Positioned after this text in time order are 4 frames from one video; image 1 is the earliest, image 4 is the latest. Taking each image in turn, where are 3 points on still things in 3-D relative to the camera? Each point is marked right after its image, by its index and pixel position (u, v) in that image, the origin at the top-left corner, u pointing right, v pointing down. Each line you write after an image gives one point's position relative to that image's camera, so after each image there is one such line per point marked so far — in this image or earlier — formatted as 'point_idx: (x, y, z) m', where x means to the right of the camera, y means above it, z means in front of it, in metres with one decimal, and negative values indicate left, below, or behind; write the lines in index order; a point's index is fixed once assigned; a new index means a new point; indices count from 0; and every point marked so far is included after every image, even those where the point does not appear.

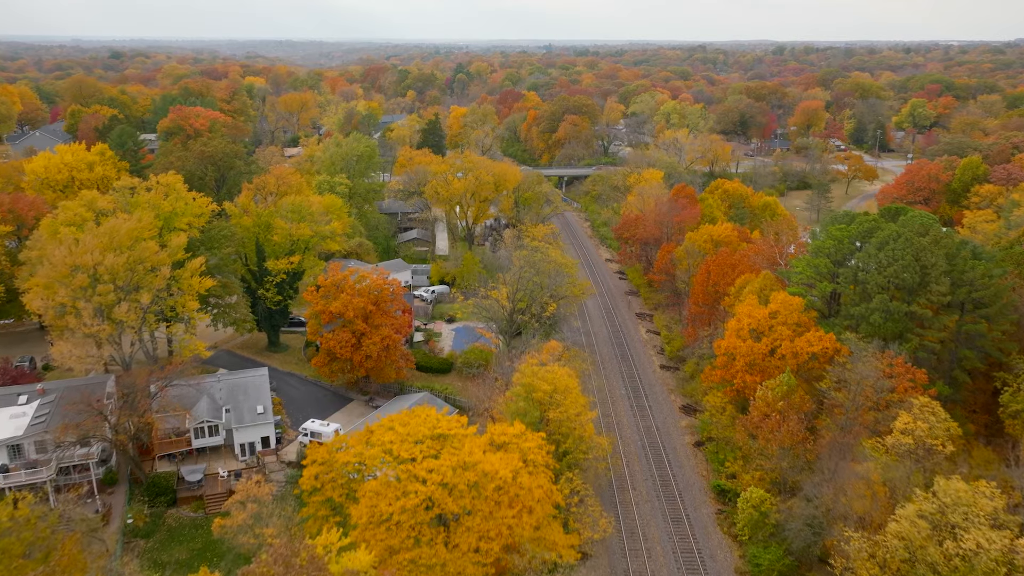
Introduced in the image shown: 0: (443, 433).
0: (-1.9, -3.9, +16.7) m
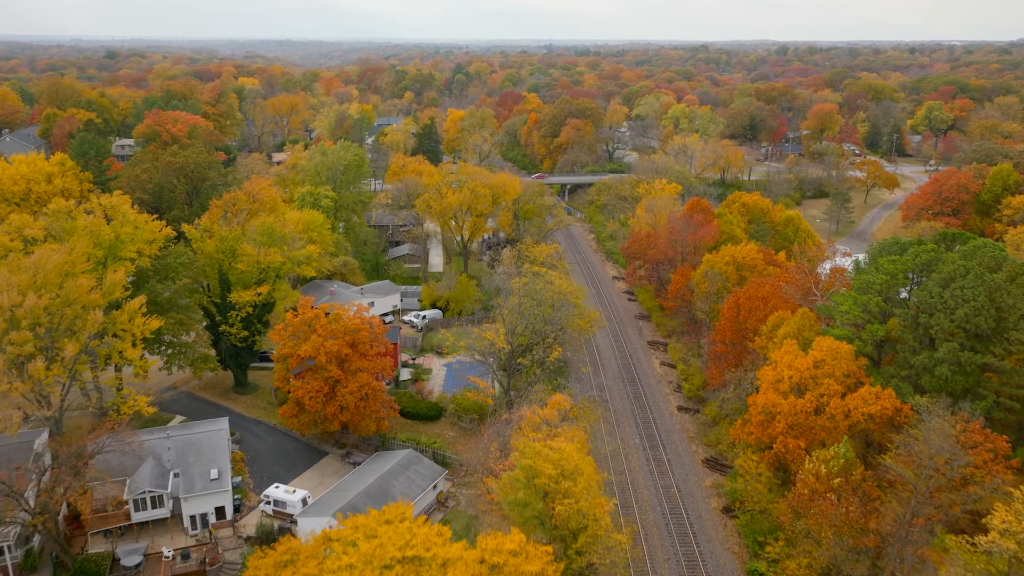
0: (-1.9, -5.4, +12.8) m
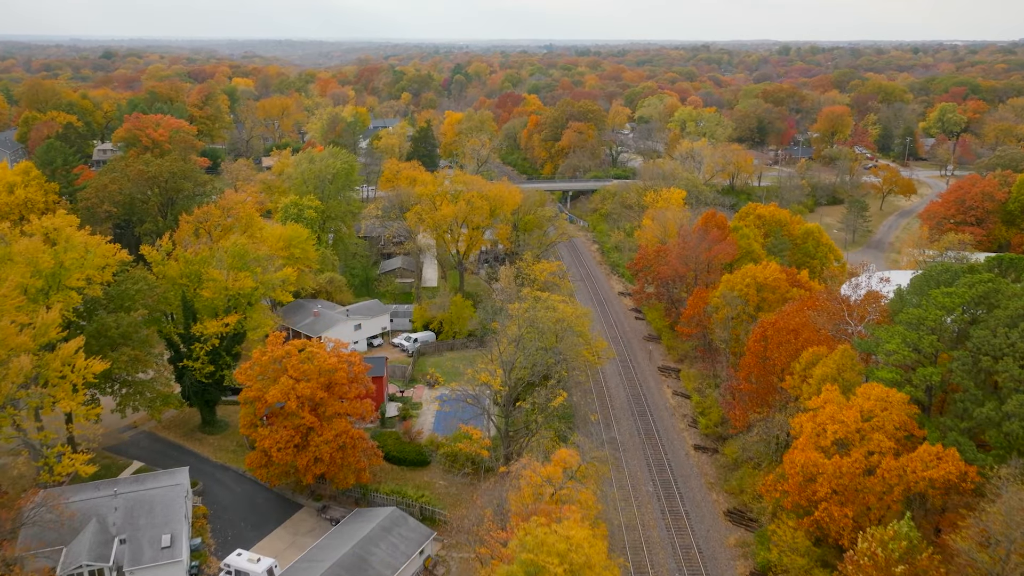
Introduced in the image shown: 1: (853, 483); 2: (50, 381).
0: (-2.0, -6.5, +9.9) m
1: (+9.5, -5.4, +17.7) m
2: (-13.9, -2.7, +19.2) m
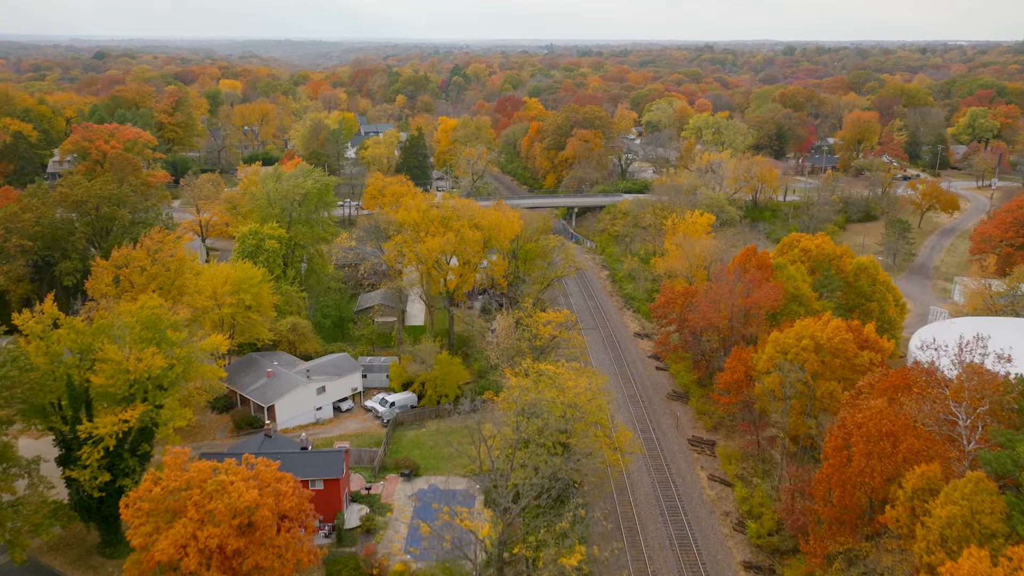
0: (-2.1, -8.9, +3.7) m
1: (+9.4, -7.8, +11.5) m
2: (-14.0, -5.1, +13.0) m
